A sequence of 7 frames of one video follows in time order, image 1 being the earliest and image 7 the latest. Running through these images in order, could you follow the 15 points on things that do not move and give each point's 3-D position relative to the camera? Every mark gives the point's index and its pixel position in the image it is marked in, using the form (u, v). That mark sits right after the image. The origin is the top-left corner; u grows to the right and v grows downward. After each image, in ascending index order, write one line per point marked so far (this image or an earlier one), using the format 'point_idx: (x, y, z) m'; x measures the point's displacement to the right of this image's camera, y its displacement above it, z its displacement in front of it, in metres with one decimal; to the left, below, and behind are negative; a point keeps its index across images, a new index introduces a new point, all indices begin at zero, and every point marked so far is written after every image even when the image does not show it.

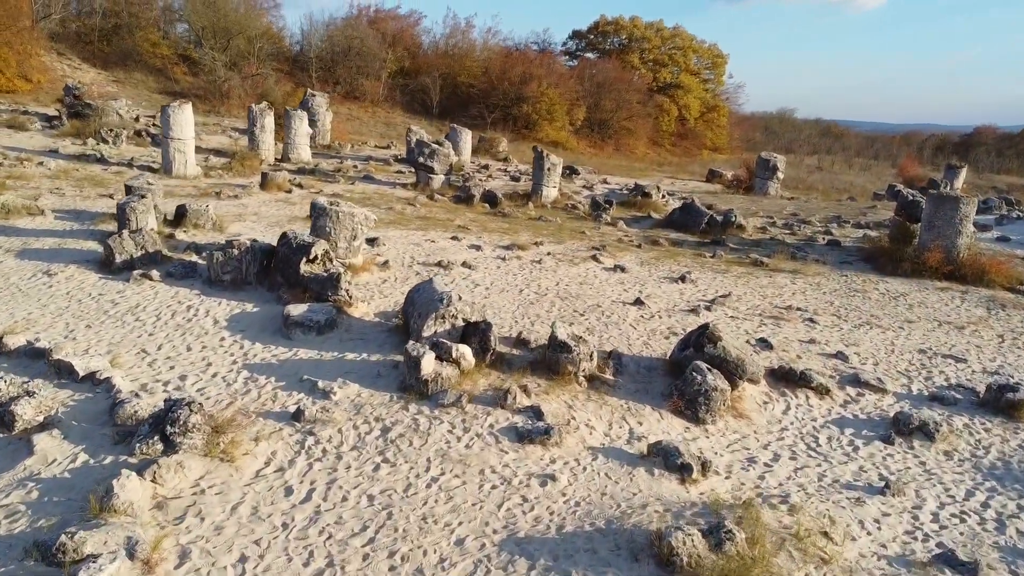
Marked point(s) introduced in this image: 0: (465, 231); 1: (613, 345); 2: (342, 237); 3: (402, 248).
0: (-0.8, +0.9, +13.2) m
1: (+0.9, -0.5, +7.5) m
2: (-1.9, +0.6, +9.2) m
3: (-1.5, +0.5, +10.9) m
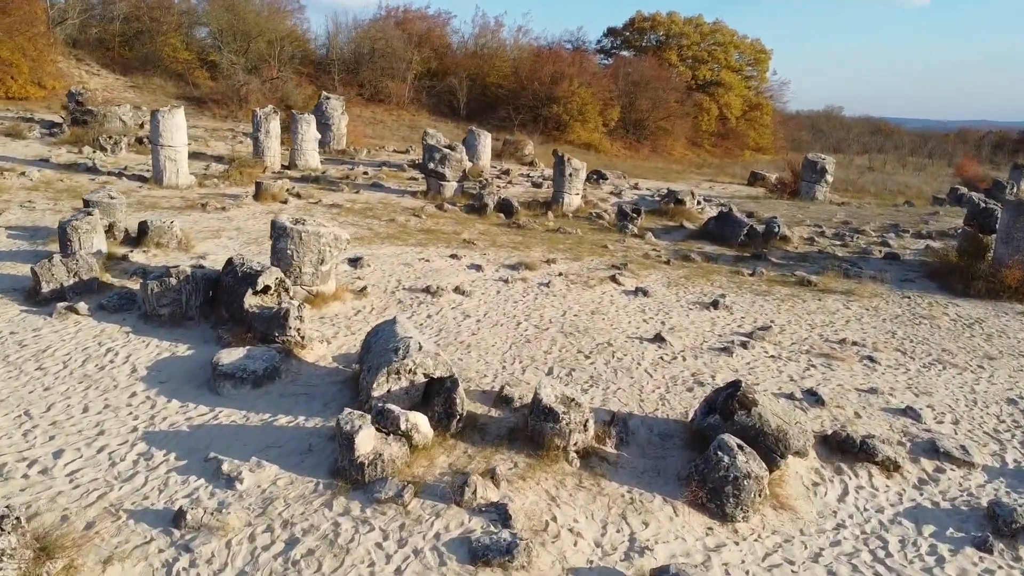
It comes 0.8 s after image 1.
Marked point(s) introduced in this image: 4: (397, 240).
0: (-0.6, +0.6, +11.7) m
1: (+0.8, -0.8, +6.0) m
2: (-2.0, +0.3, +7.8) m
3: (-1.4, +0.2, +9.5) m
4: (-1.7, +0.7, +12.0) m
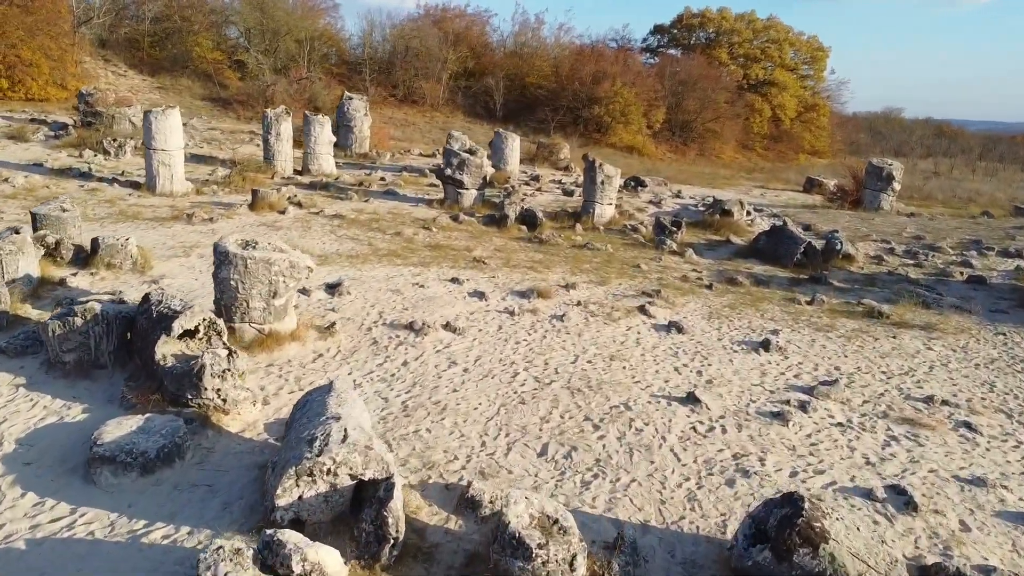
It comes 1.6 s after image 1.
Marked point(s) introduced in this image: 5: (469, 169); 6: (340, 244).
0: (-0.4, +0.3, +10.2) m
1: (+0.7, -1.2, +4.4) m
2: (-2.0, 0.0, +6.4) m
3: (-1.4, -0.1, +8.0) m
4: (-1.5, +0.4, +10.5) m
5: (-0.7, +2.1, +14.3) m
6: (-2.4, +0.6, +11.1) m
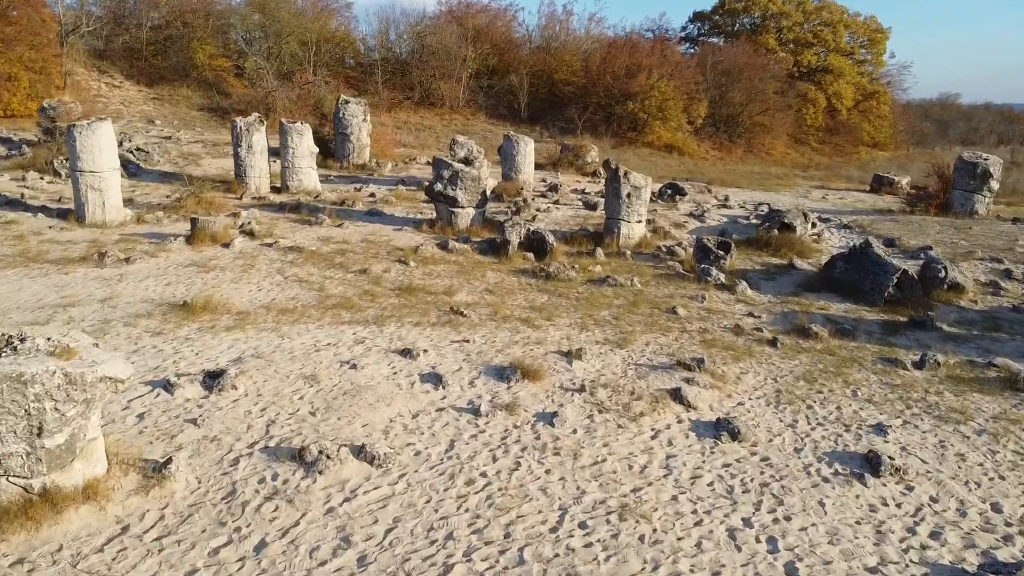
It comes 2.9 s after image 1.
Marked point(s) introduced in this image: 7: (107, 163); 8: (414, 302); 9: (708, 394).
0: (-0.5, -0.3, +7.5) m
1: (+0.2, -1.7, +1.7) m
2: (-2.3, -0.7, +3.8) m
3: (-1.6, -0.7, +5.4) m
4: (-1.6, -0.2, +7.9) m
5: (-0.7, +1.5, +11.7) m
6: (-2.4, 0.0, +8.5) m
7: (-5.7, +1.8, +11.3) m
8: (-1.0, -0.1, +8.3) m
9: (+1.4, -0.8, +6.0) m
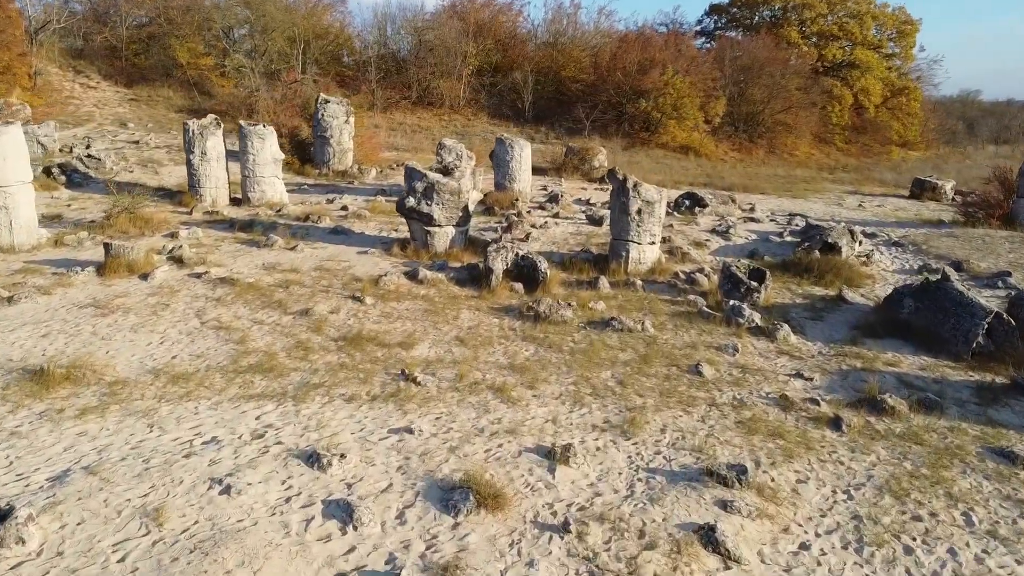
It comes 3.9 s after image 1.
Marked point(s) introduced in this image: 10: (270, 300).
0: (-0.7, -0.7, +5.5) m
1: (-0.1, -2.1, -0.3) m
2: (-2.6, -1.1, +1.8) m
3: (-1.9, -1.1, +3.5) m
4: (-1.8, -0.6, +5.9) m
5: (-0.8, +1.1, +9.7) m
6: (-2.6, -0.5, +6.6) m
7: (-5.9, +1.3, +9.5) m
8: (-1.2, -0.6, +6.4) m
9: (+1.2, -1.2, +4.0) m
10: (-2.4, -0.1, +7.9) m
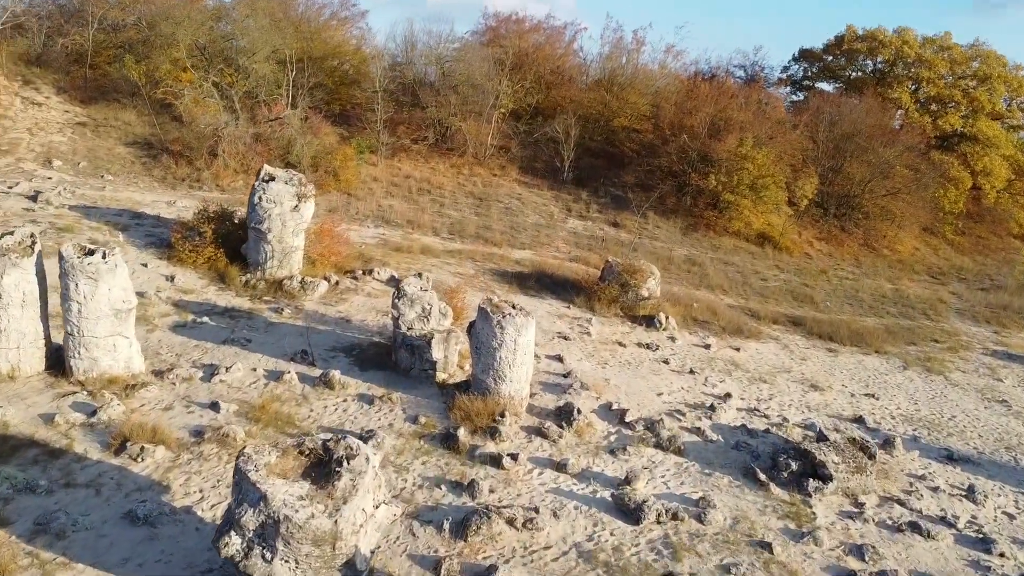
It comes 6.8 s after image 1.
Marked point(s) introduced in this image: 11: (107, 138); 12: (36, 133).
0: (-1.5, -3.3, +0.3) m
1: (-1.3, -4.7, -5.5) m
2: (-3.6, -3.4, -3.3) m
3: (-2.7, -3.5, -1.7) m
4: (-2.5, -3.1, +0.8) m
5: (-1.2, -1.5, +4.5) m
6: (-3.3, -2.8, +1.5) m
7: (-6.2, -0.8, +4.5) m
8: (-1.9, -3.0, +1.2) m
9: (+0.3, -3.9, -1.3) m
10: (-2.9, -2.5, +2.8) m
11: (-9.7, +3.6, +19.4) m
12: (-11.1, +3.5, +18.8) m
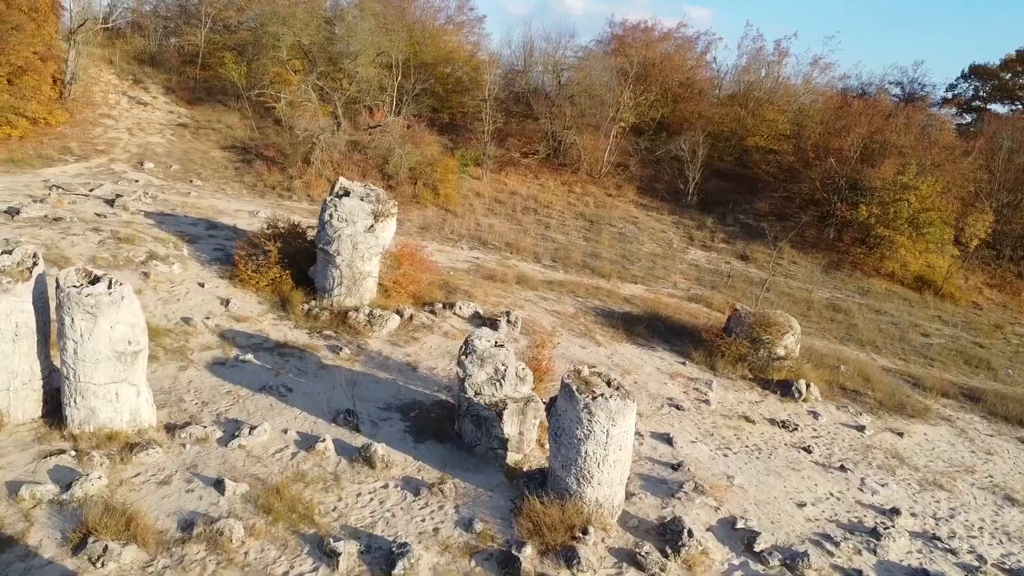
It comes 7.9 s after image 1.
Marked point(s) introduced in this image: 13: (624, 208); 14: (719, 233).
0: (-2.0, -3.6, -1.5) m
1: (-2.7, -4.9, -7.3) m
2: (-4.6, -3.5, -4.7) m
3: (-3.6, -3.7, -3.3) m
4: (-3.0, -3.3, -0.9) m
5: (-1.0, -1.8, +2.7) m
6: (-3.6, -3.0, -0.1) m
7: (-5.9, -0.9, +3.4) m
8: (-2.3, -3.3, -0.6) m
9: (-0.5, -4.2, -3.3) m
10: (-3.1, -2.8, +1.1) m
11: (-7.1, +3.4, +18.7) m
12: (-8.5, +3.4, +18.2) m
13: (+2.7, +1.9, +19.2) m
14: (+4.7, +1.2, +18.4) m
